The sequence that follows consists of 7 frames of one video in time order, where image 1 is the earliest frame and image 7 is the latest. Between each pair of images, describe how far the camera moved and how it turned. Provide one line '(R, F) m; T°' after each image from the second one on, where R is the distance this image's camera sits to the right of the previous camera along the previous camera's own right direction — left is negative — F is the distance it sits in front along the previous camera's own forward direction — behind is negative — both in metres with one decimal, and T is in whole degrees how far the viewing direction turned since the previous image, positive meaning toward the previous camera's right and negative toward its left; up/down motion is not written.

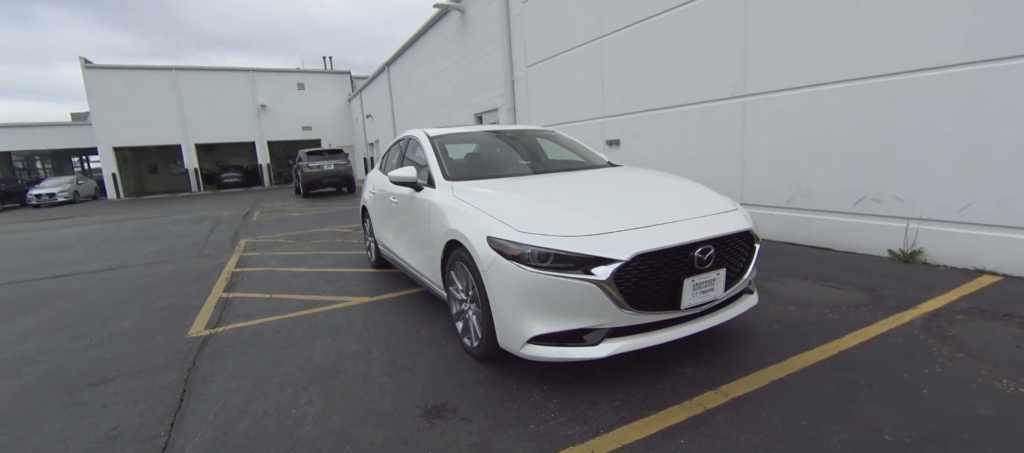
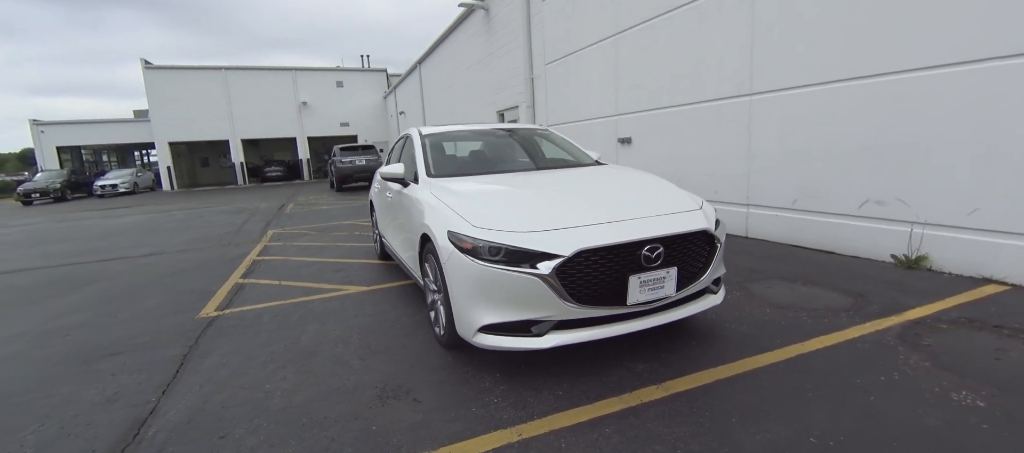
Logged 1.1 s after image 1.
(+0.4, -0.1) m; -4°
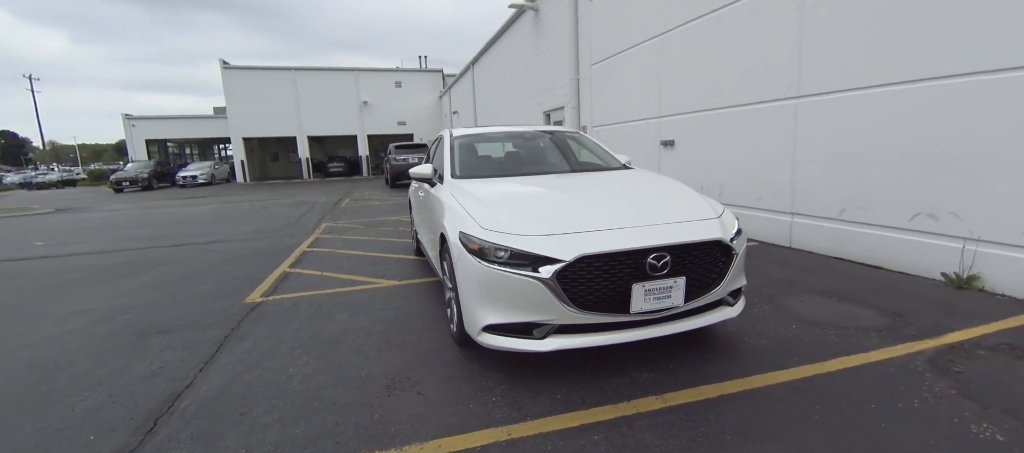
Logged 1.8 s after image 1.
(+0.2, 0.0) m; -6°
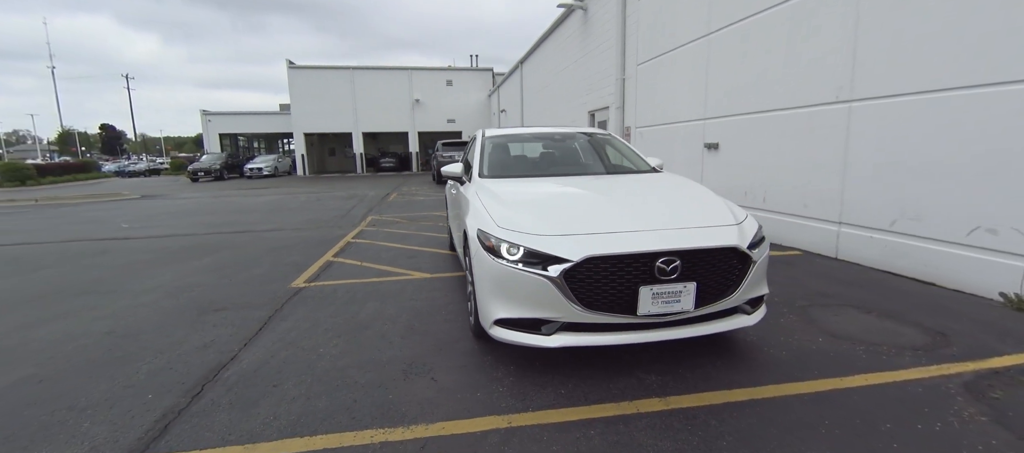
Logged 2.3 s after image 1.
(+0.2, -0.1) m; -6°
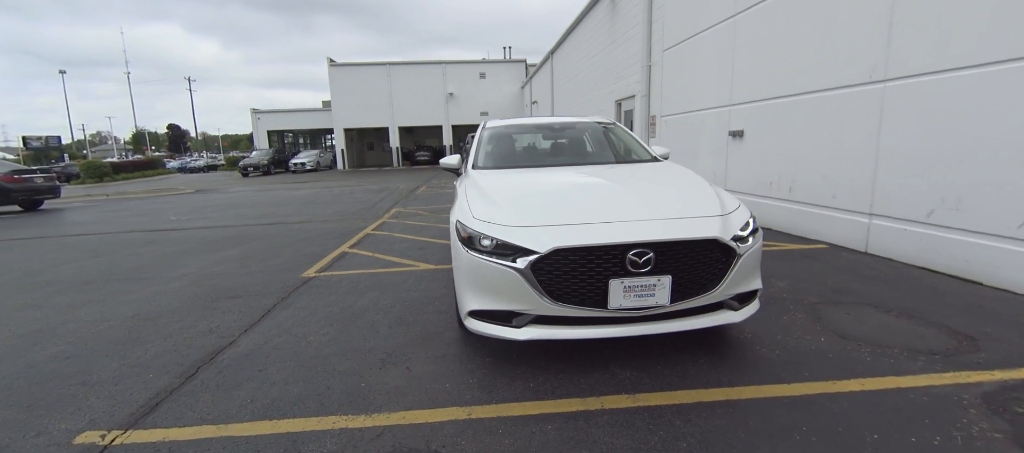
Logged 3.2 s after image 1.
(+0.4, 0.0) m; -5°
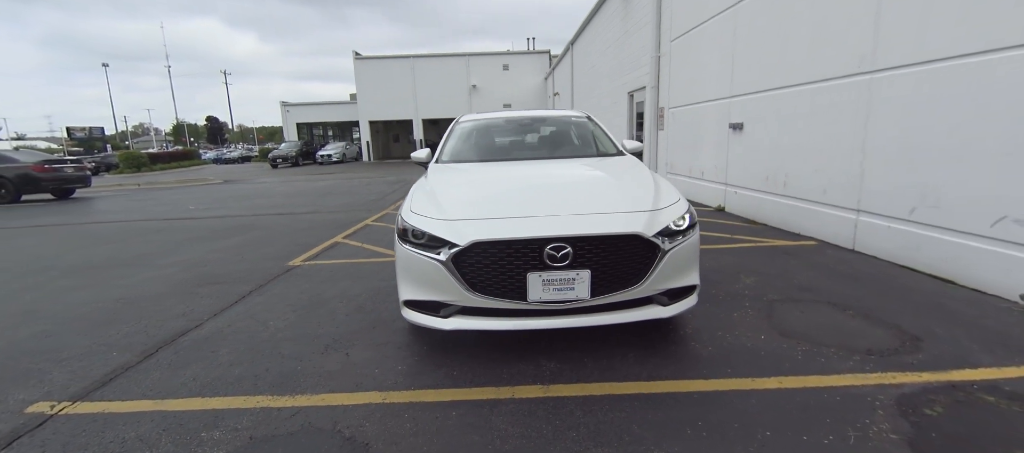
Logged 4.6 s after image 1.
(+0.5, 0.0) m; -3°
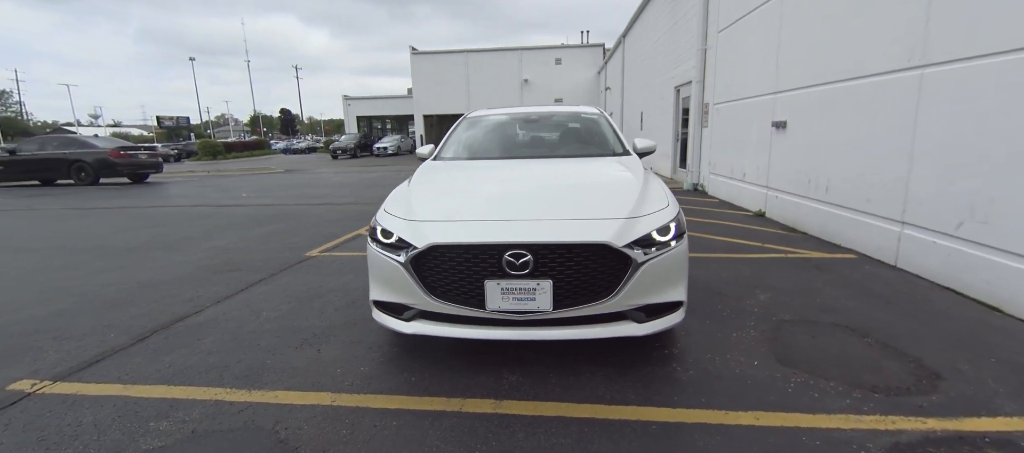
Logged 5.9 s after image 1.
(+0.4, +0.2) m; -7°
